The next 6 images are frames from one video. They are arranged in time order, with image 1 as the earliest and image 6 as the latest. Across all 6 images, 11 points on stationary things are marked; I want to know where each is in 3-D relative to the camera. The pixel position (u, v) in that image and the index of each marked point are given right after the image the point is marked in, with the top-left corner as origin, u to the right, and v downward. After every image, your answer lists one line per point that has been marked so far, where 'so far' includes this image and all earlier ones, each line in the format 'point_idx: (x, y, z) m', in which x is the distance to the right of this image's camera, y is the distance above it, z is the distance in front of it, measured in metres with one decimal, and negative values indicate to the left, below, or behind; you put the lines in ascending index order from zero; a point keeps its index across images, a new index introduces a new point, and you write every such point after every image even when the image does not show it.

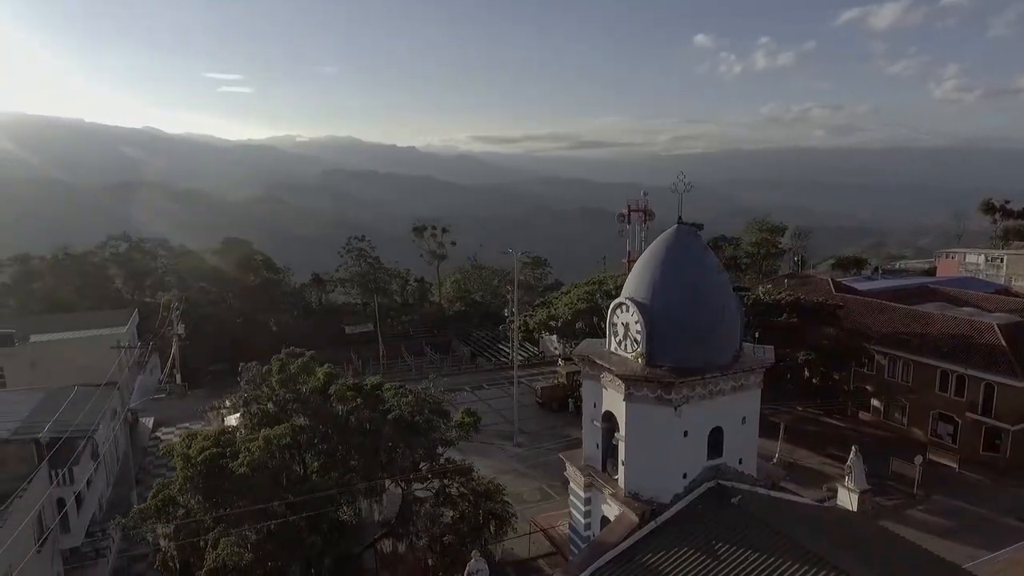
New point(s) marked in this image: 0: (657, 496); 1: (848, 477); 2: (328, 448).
0: (+2.4, -3.5, +10.9) m
1: (+7.2, -4.1, +13.8) m
2: (-4.8, -4.1, +16.5) m
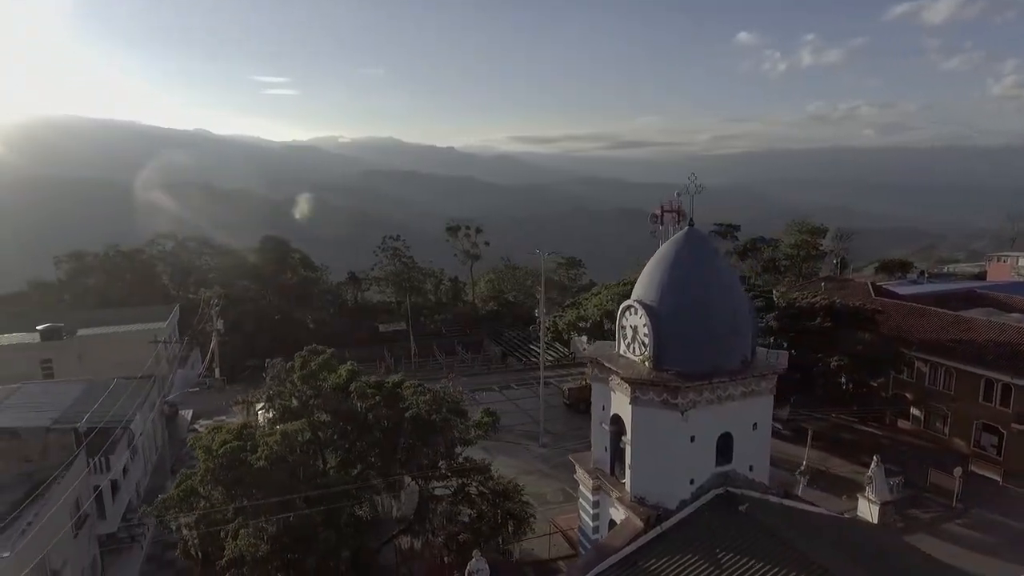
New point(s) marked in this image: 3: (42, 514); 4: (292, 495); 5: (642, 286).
0: (+2.5, -3.6, +10.8) m
1: (+7.4, -4.2, +13.4) m
2: (-4.4, -4.1, +16.8) m
3: (-11.7, -5.6, +15.9) m
4: (-5.1, -4.8, +14.8) m
5: (+2.3, 0.0, +11.4) m
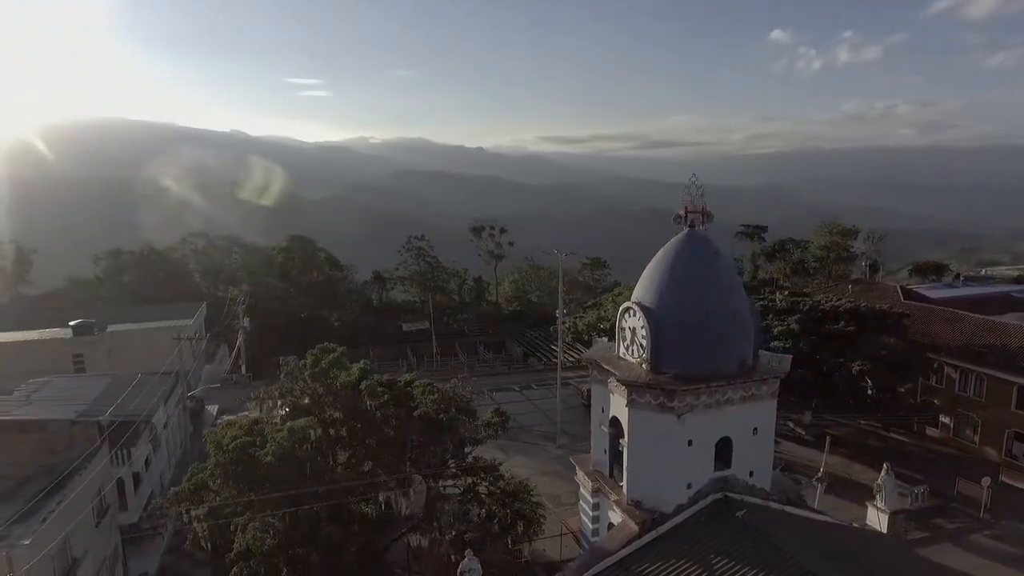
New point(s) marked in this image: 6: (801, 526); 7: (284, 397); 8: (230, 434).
0: (+2.5, -3.6, +10.7) m
1: (+7.5, -4.2, +13.1) m
2: (-4.2, -4.1, +17.0) m
3: (-11.5, -5.5, +16.4) m
4: (-5.0, -4.7, +15.0) m
5: (+2.3, 0.0, +11.3) m
6: (+4.7, -3.9, +10.5) m
7: (-6.5, -3.1, +18.0) m
8: (-7.1, -3.7, +16.0) m
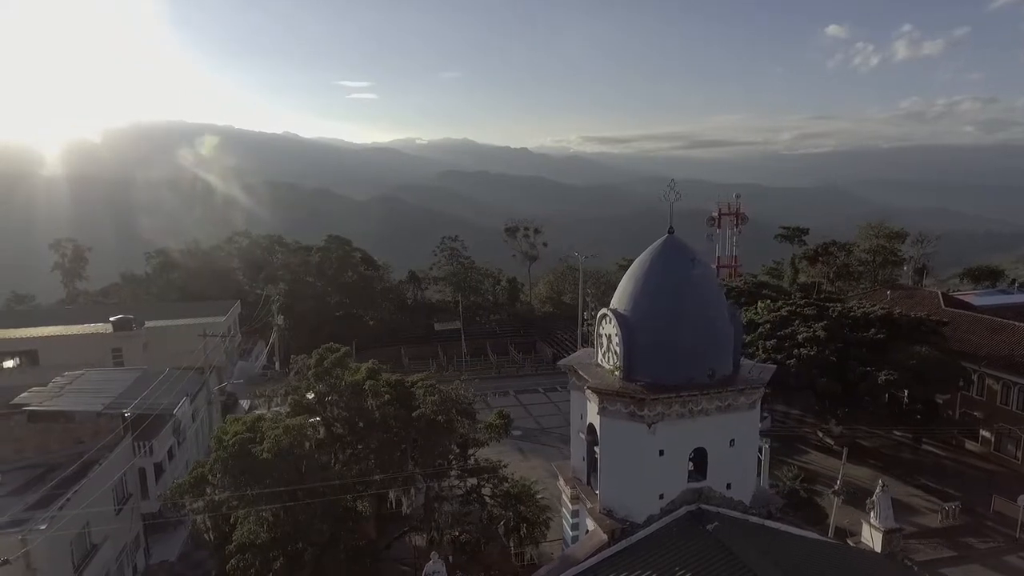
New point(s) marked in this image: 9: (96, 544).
0: (+2.0, -3.7, +10.6) m
1: (+7.1, -4.4, +12.6) m
2: (-4.2, -4.1, +17.4) m
3: (-11.6, -5.5, +17.3) m
4: (-5.2, -4.8, +15.4) m
5: (+1.9, -0.1, +11.2) m
6: (+4.2, -4.0, +10.2) m
7: (-6.4, -3.1, +18.5) m
8: (-7.2, -3.7, +16.5) m
9: (-11.6, -7.1, +17.9) m
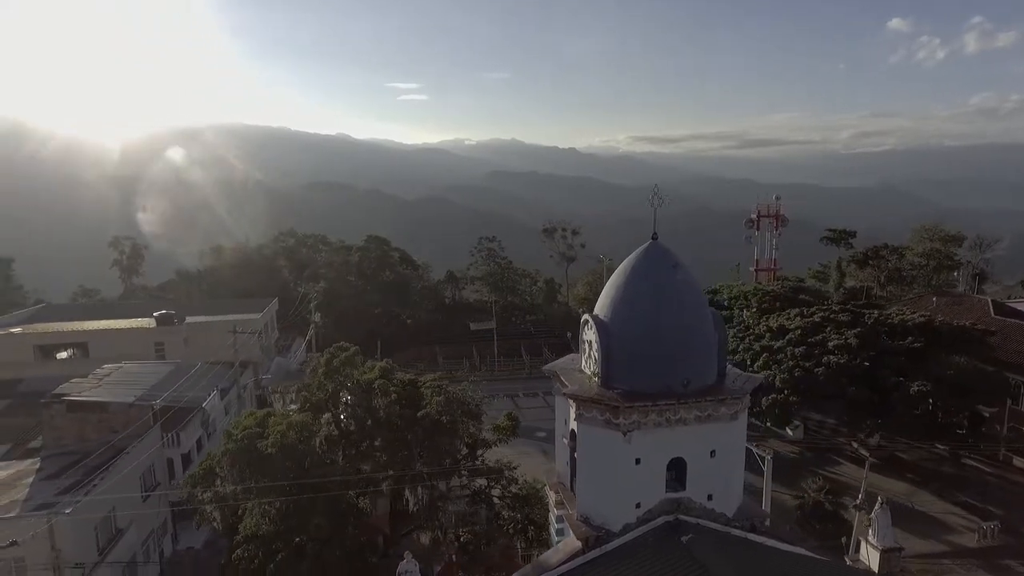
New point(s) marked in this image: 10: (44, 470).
0: (+1.6, -3.8, +10.5) m
1: (+6.9, -4.6, +12.1) m
2: (-4.1, -4.1, +17.7) m
3: (-11.5, -5.4, +18.2) m
4: (-5.2, -4.8, +15.8) m
5: (+1.6, -0.2, +11.1) m
6: (+3.8, -4.2, +9.9) m
7: (-6.2, -3.1, +19.0) m
8: (-7.1, -3.6, +17.1) m
9: (-11.5, -7.1, +18.8) m
10: (-13.7, -5.3, +18.7) m
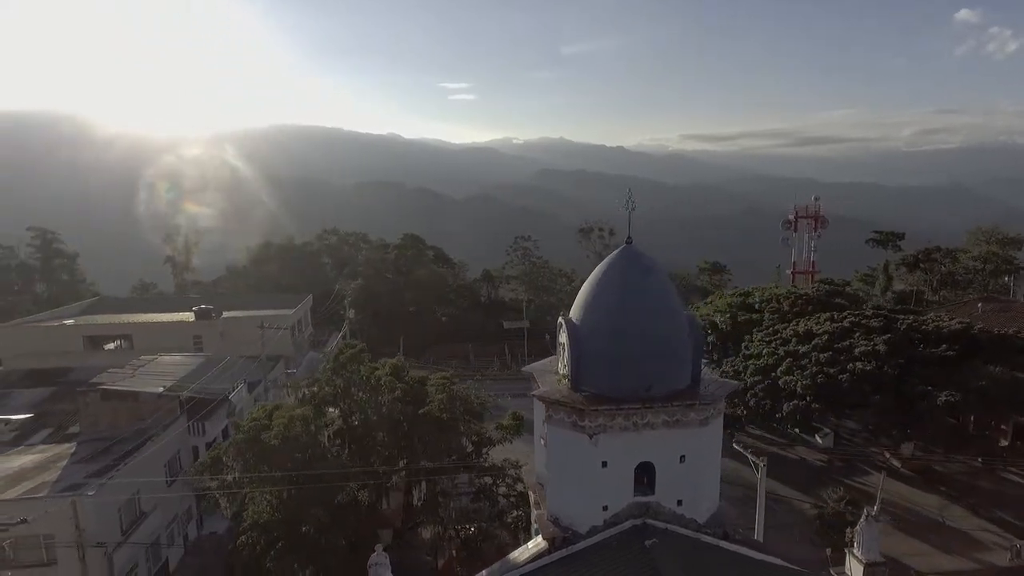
0: (+1.1, -3.9, +10.6) m
1: (+6.4, -4.7, +11.8) m
2: (-4.1, -4.1, +18.2) m
3: (-11.4, -5.3, +19.2) m
4: (-5.3, -4.7, +16.4) m
5: (+1.2, -0.3, +11.2) m
6: (+3.2, -4.2, +9.8) m
7: (-6.0, -3.0, +19.7) m
8: (-7.1, -3.6, +17.8) m
9: (-11.4, -6.9, +19.8) m
10: (-13.6, -5.2, +19.9) m
